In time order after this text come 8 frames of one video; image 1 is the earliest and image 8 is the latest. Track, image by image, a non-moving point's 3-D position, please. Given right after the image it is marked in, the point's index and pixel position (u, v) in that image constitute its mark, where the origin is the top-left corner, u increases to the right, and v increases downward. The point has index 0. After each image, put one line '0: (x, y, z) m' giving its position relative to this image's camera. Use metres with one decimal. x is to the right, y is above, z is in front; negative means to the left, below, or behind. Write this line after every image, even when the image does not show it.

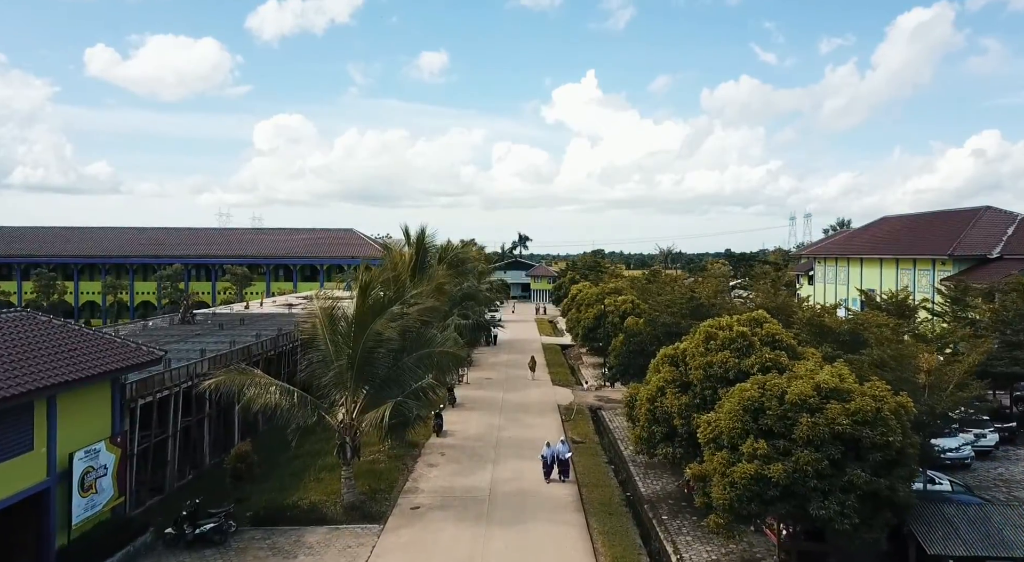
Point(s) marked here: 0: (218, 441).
0: (-7.0, -3.8, +17.0) m
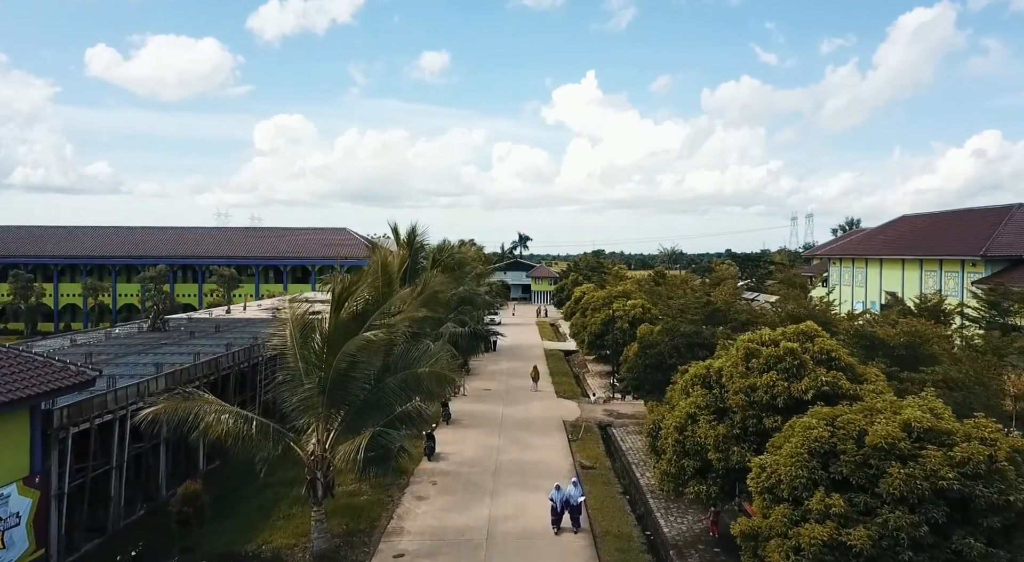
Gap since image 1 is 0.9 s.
0: (-7.0, -3.9, +14.9) m
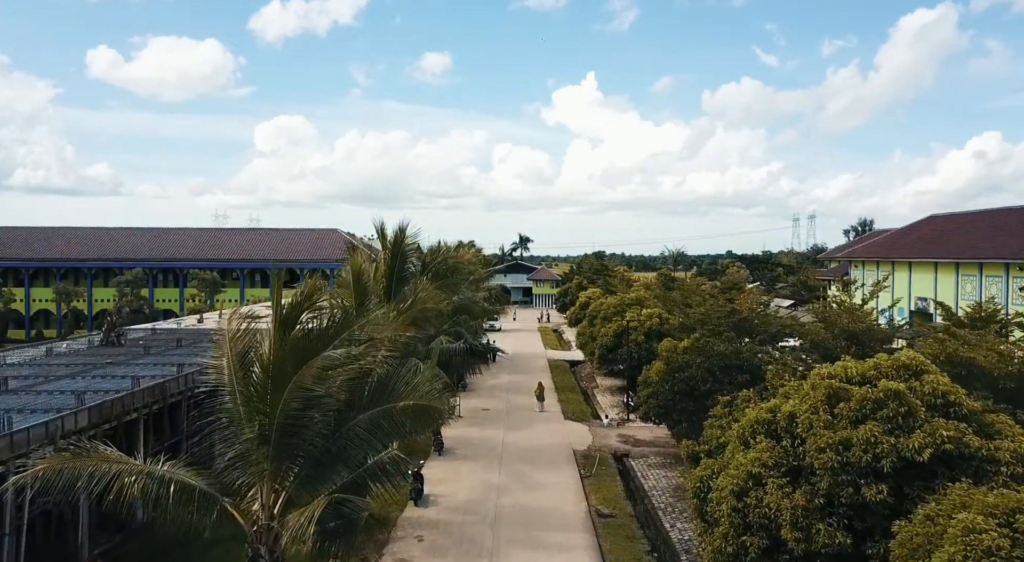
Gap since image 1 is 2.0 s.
0: (-6.9, -4.1, +12.1) m
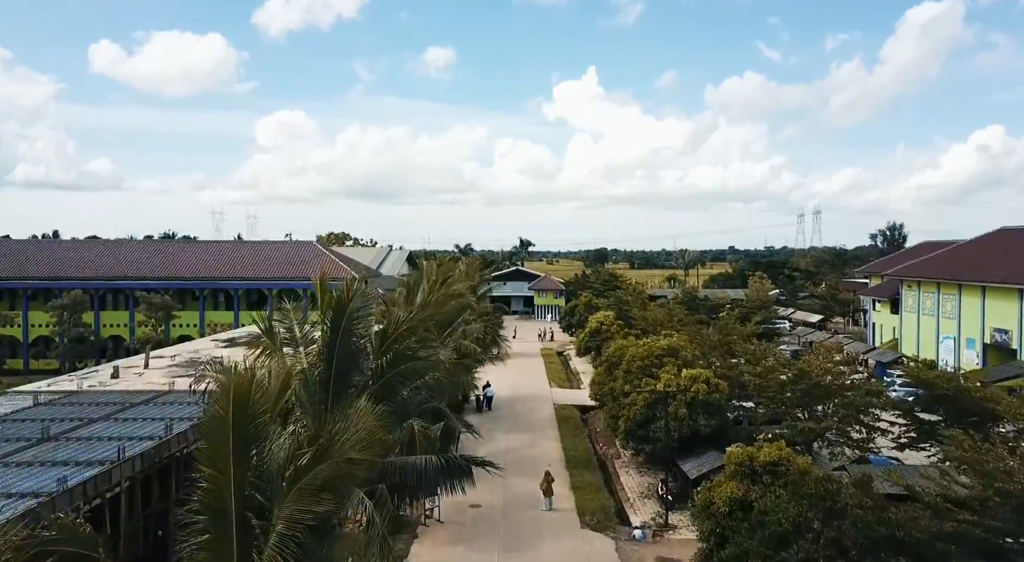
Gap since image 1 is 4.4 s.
0: (-7.0, -5.5, +6.4) m
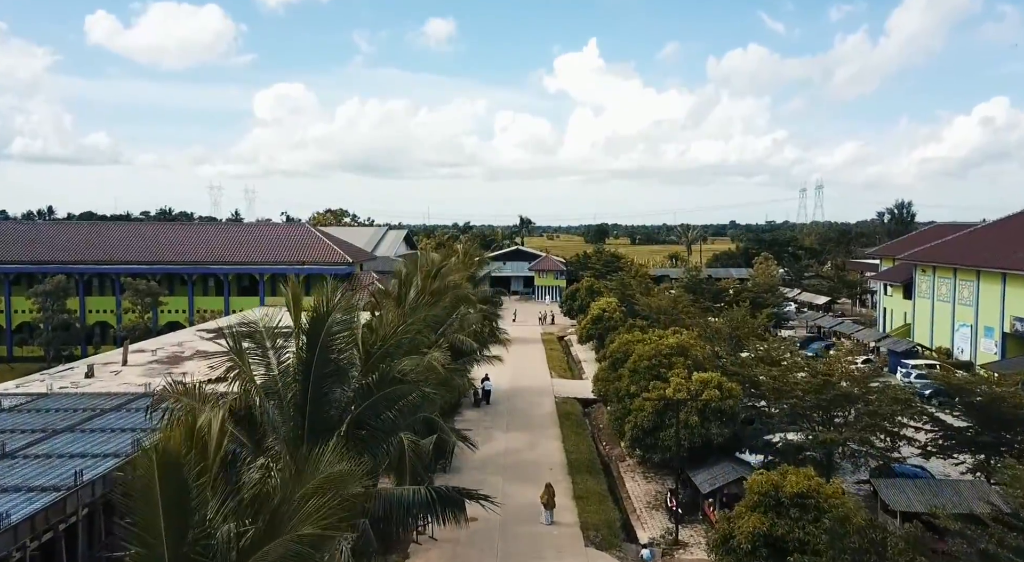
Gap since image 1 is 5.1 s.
0: (-7.0, -5.8, +5.3) m
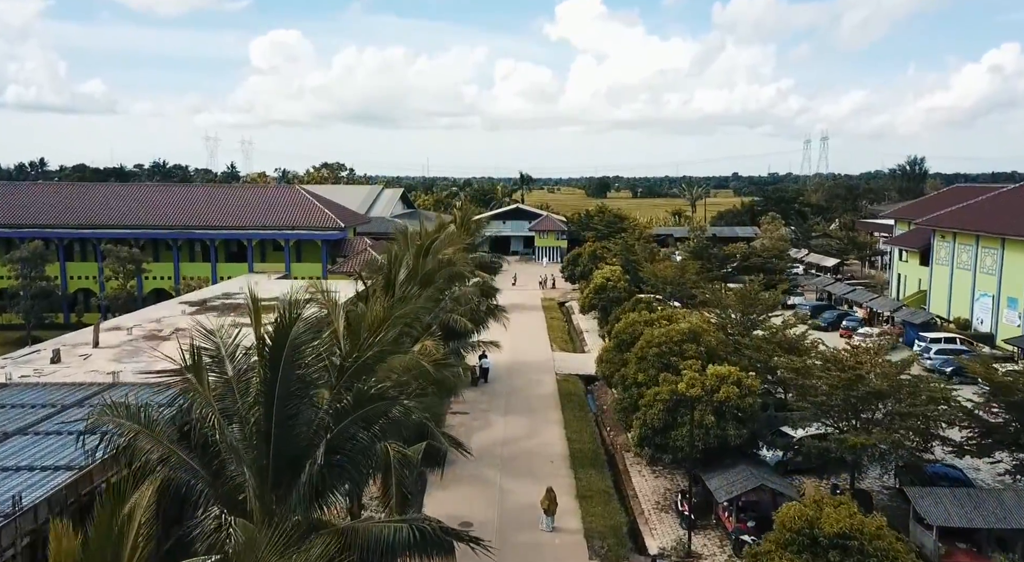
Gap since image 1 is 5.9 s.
0: (-7.1, -6.2, +4.1) m
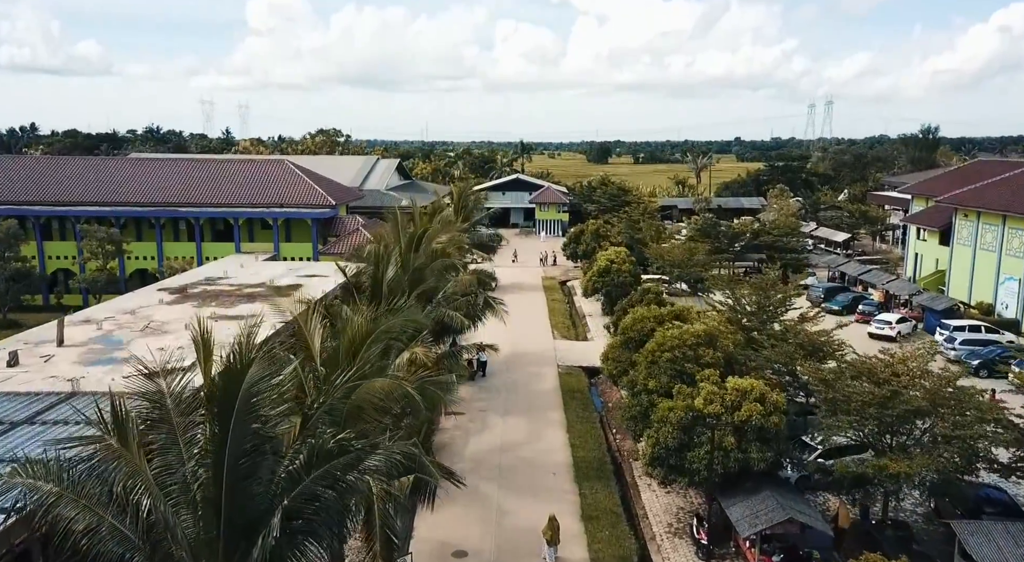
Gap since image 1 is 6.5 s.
0: (-7.1, -6.8, +2.8) m
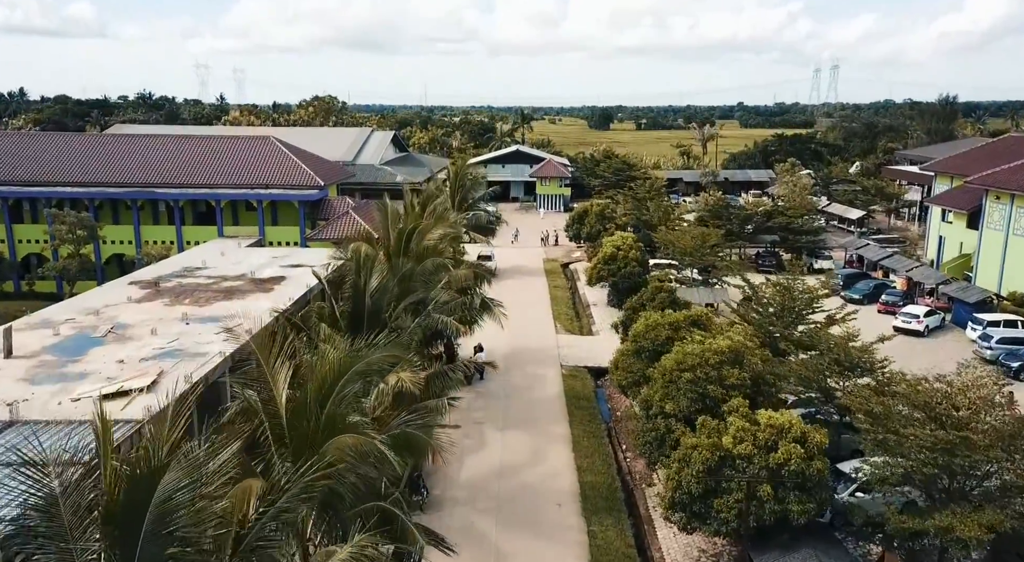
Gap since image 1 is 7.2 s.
0: (-7.1, -7.6, +1.2) m
